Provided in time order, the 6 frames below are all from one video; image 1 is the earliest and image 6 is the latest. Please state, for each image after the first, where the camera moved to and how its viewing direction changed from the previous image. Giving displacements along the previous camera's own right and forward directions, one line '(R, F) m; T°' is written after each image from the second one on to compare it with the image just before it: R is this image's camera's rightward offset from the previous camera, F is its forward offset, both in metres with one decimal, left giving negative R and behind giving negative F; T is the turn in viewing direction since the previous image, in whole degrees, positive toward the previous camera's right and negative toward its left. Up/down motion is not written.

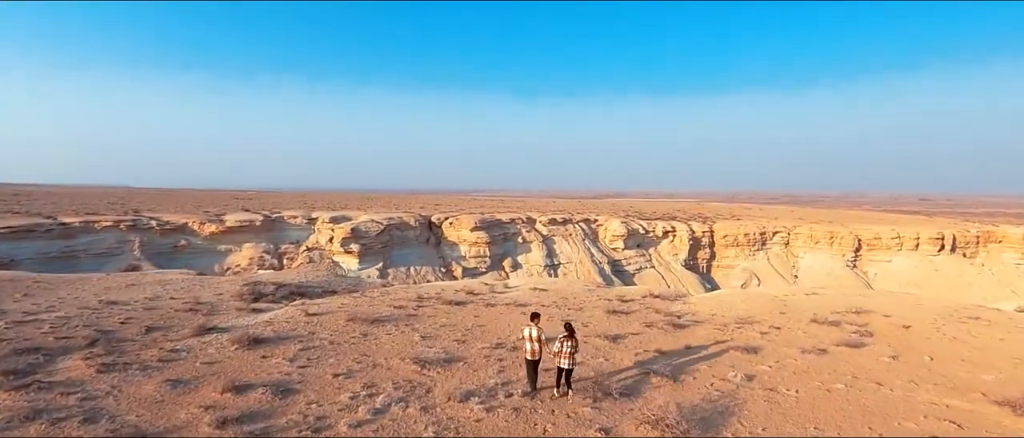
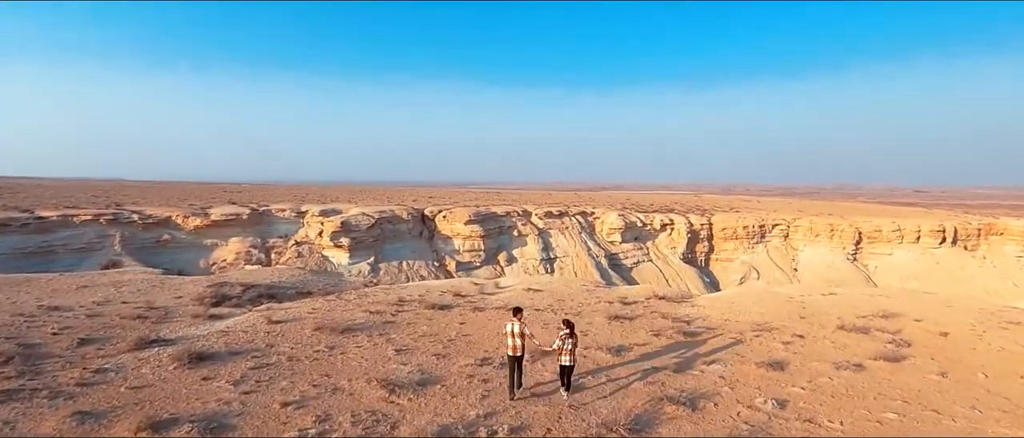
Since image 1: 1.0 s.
(+0.1, +1.0) m; 0°
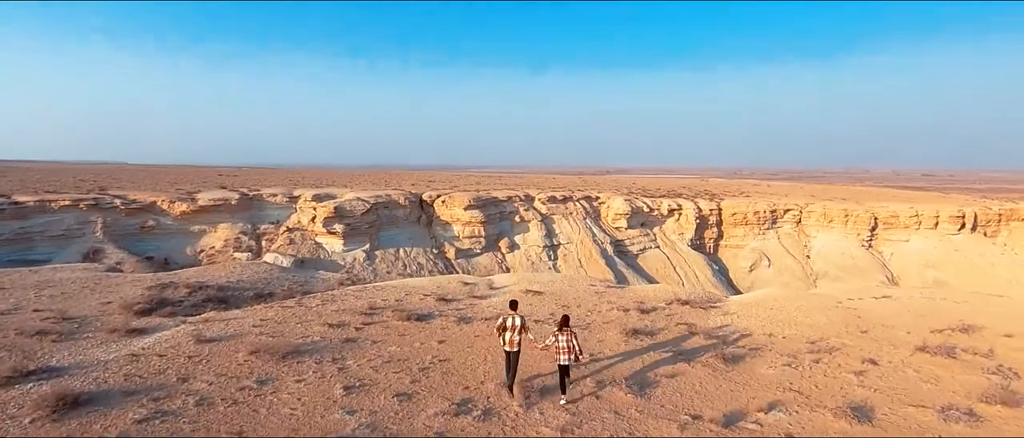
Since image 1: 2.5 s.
(+0.1, +1.7) m; 0°
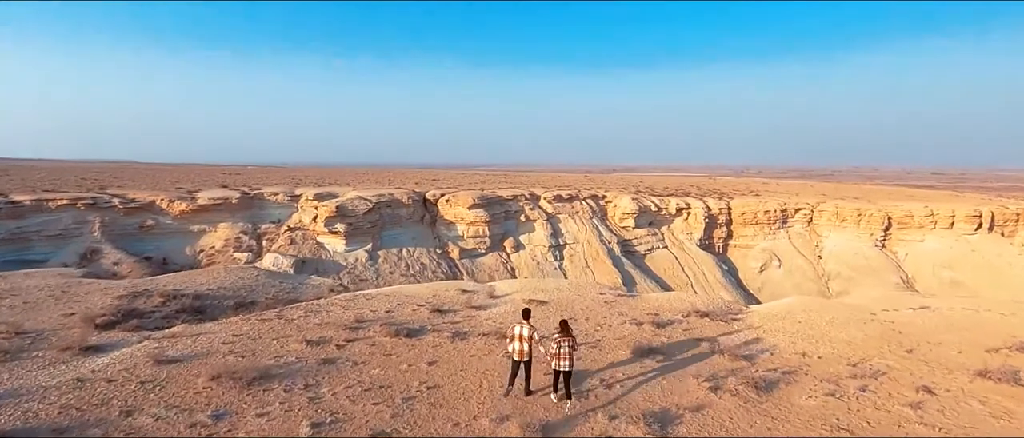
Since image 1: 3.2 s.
(+0.1, +0.8) m; -1°
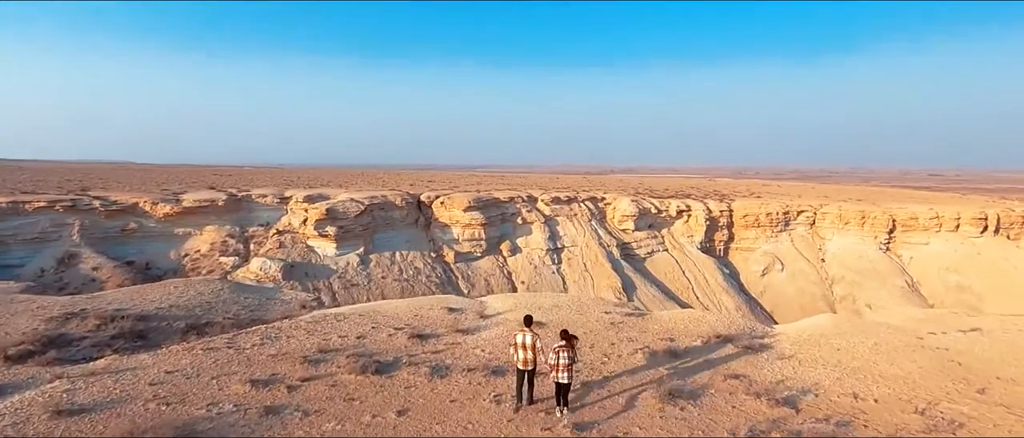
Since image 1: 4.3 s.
(+0.1, +1.1) m; 0°
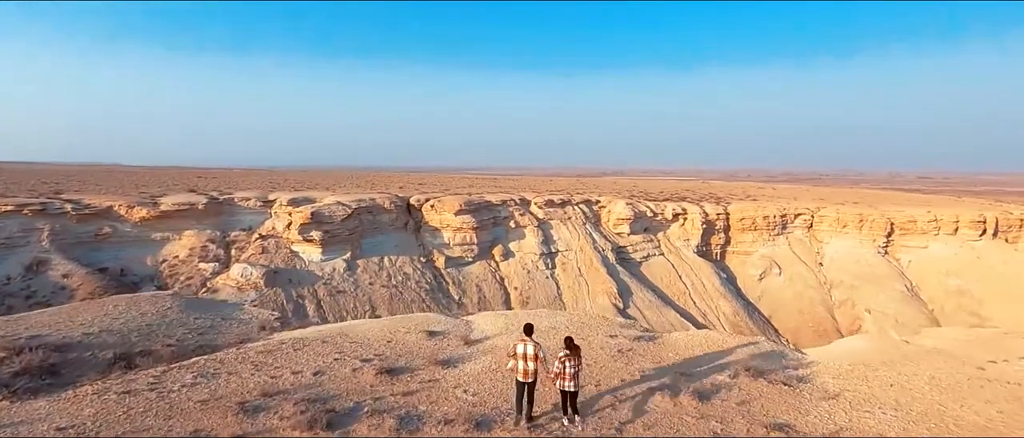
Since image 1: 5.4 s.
(0.0, +1.1) m; +1°
